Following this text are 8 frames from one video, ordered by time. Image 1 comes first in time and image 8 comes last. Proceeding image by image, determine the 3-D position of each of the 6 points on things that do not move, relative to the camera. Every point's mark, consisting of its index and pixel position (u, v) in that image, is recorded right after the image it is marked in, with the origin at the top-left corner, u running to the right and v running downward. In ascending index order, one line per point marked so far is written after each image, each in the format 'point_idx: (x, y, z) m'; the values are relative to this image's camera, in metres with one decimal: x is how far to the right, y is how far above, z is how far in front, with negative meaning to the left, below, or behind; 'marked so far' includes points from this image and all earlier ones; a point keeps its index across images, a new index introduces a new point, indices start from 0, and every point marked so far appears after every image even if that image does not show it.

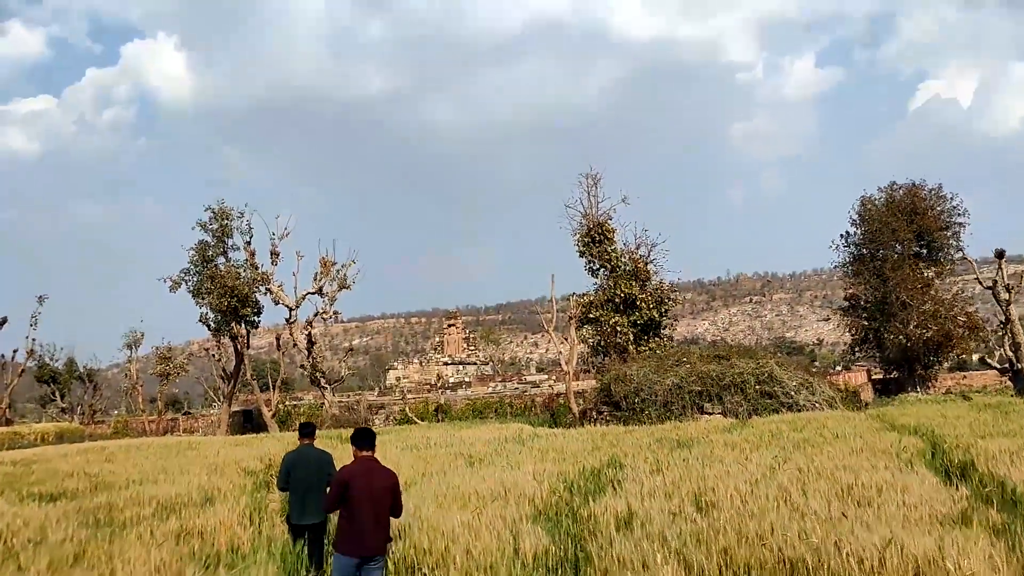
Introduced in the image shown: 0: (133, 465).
0: (-6.2, -2.9, +14.9) m
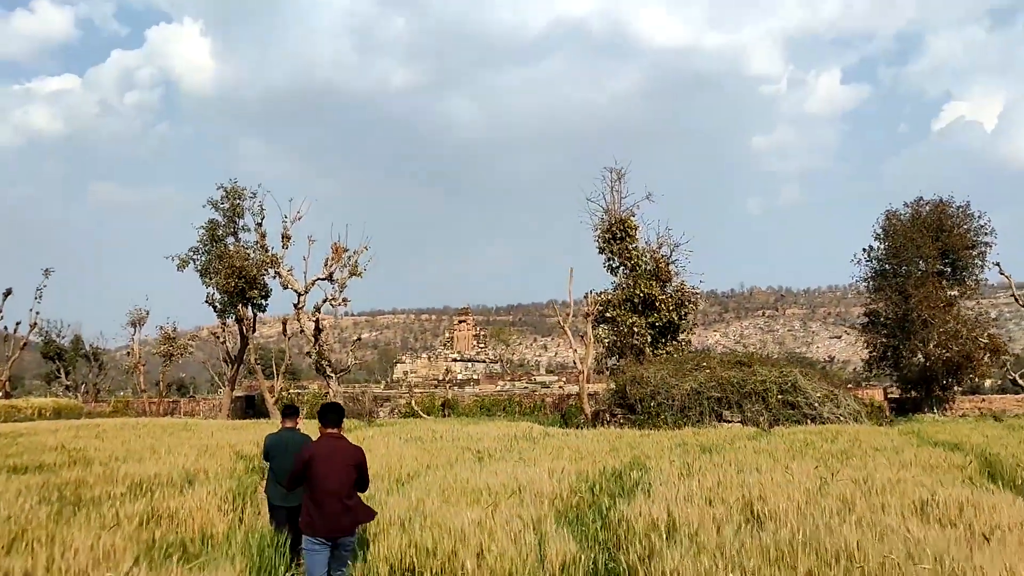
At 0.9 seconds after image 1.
0: (-6.1, -2.4, +14.1) m
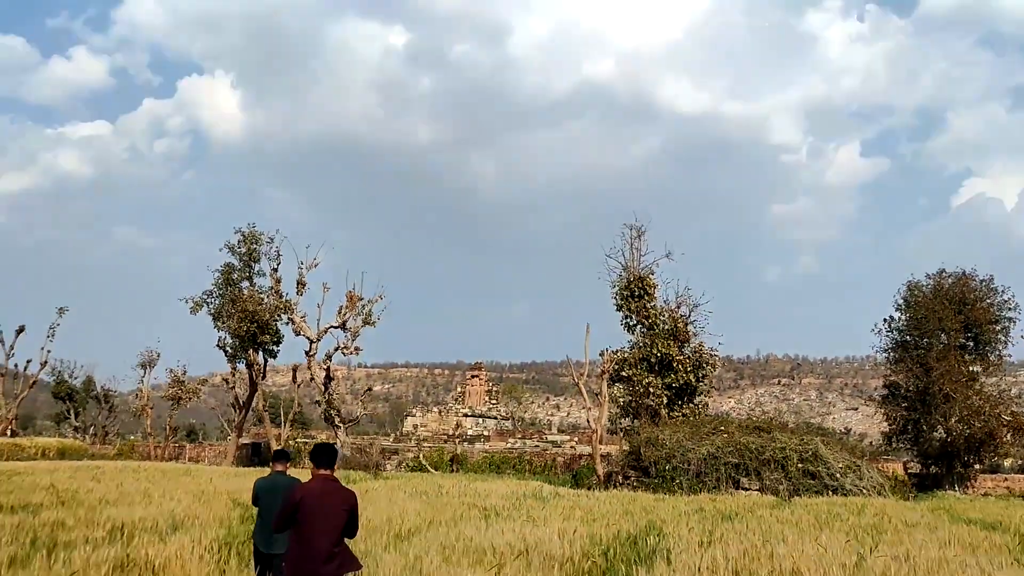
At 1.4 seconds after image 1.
0: (-6.0, -3.0, +13.7) m
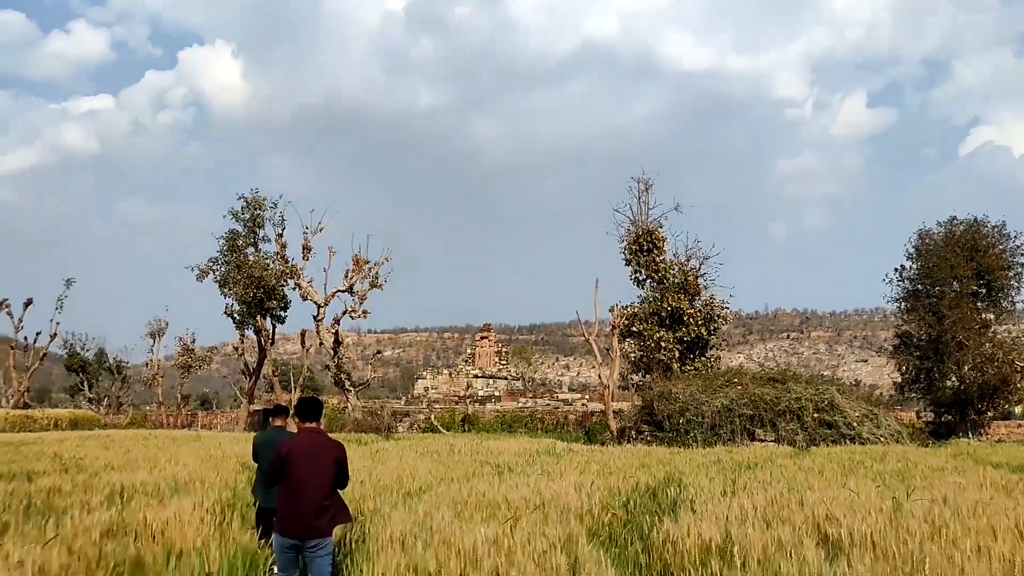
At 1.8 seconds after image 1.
0: (-5.8, -2.5, +13.5) m
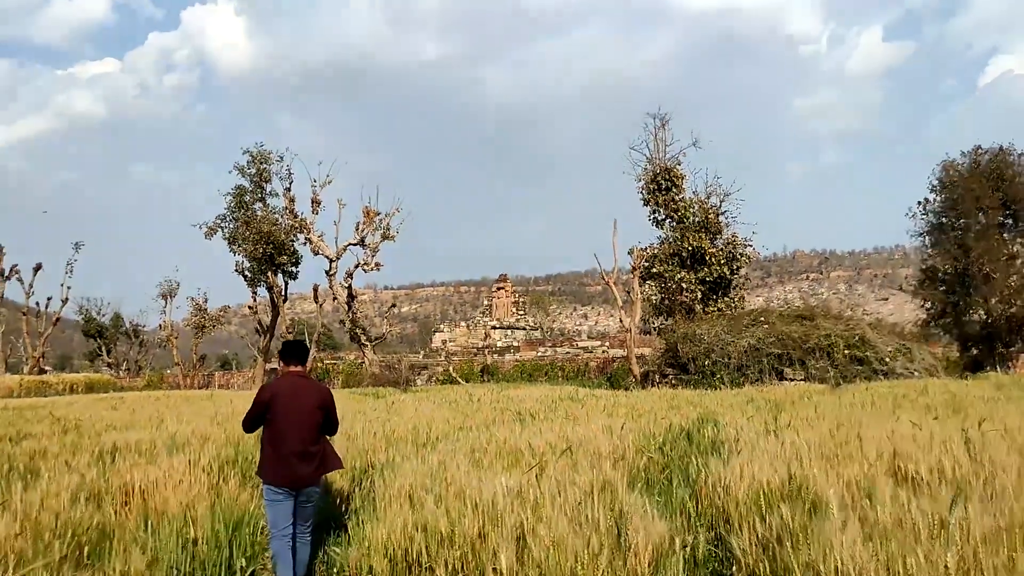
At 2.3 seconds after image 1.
0: (-5.5, -1.8, +13.0) m
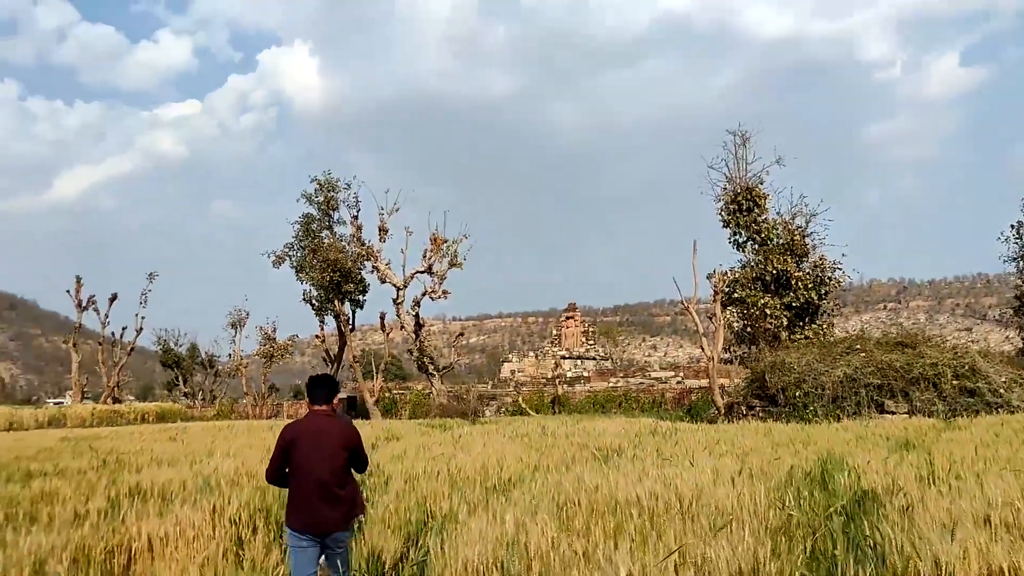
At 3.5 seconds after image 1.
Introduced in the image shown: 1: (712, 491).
0: (-4.4, -2.1, +12.3) m
1: (+0.9, -1.0, +4.4) m
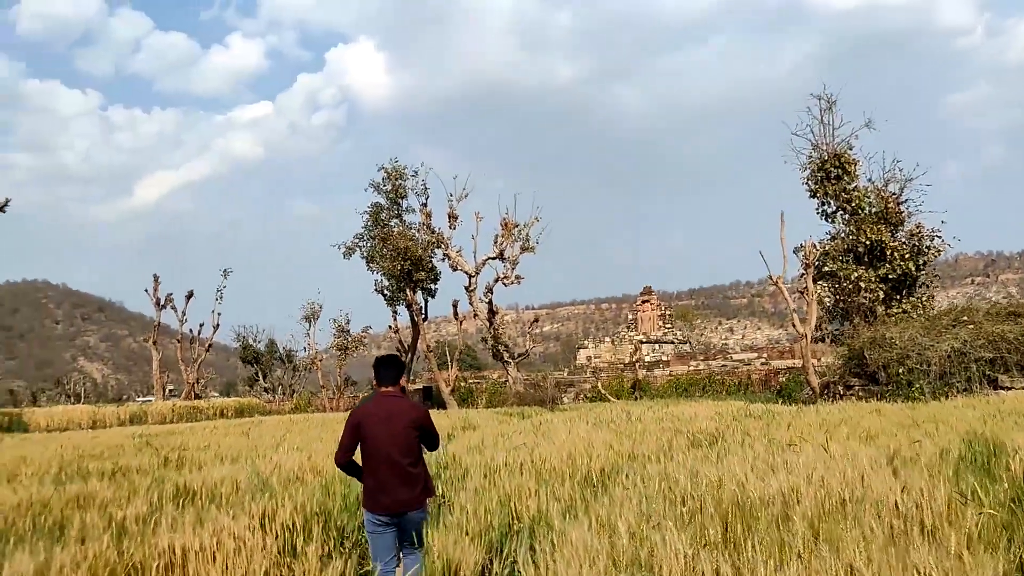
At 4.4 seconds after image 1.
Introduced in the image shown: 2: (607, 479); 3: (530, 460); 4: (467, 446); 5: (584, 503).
0: (-3.3, -2.0, +11.8) m
1: (+1.3, -0.8, +3.5) m
2: (+0.5, -1.1, +5.1) m
3: (+0.1, -1.2, +6.2) m
4: (-0.4, -1.5, +8.2) m
5: (+0.3, -0.9, +3.9) m
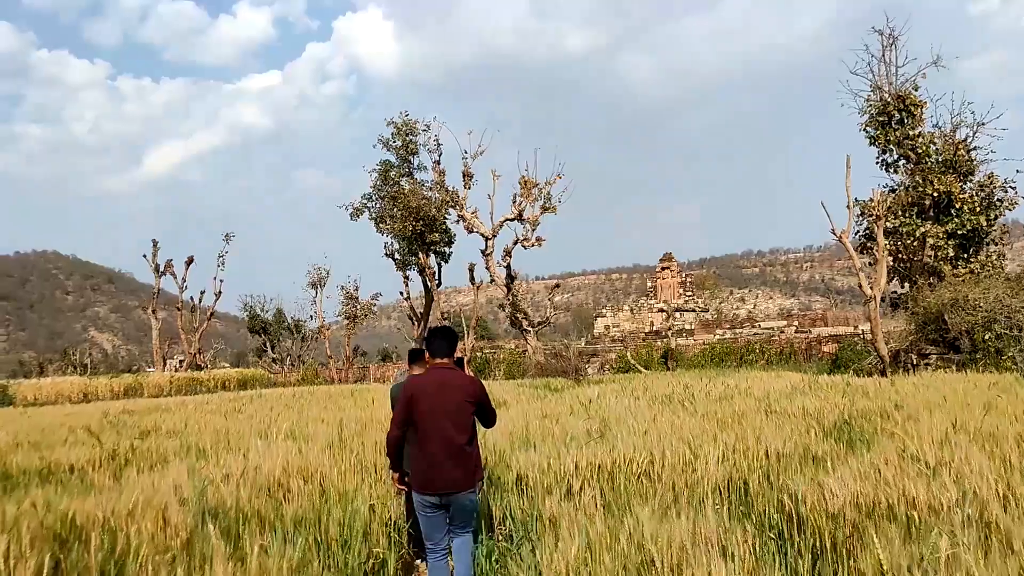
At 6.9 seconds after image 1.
0: (-2.9, -1.4, +9.9) m
1: (+1.7, -0.5, +1.5) m
2: (+0.9, -0.7, +3.1) m
3: (+0.5, -0.8, +4.2) m
4: (0.0, -1.0, +6.3) m
5: (+0.6, -0.6, +1.9) m
